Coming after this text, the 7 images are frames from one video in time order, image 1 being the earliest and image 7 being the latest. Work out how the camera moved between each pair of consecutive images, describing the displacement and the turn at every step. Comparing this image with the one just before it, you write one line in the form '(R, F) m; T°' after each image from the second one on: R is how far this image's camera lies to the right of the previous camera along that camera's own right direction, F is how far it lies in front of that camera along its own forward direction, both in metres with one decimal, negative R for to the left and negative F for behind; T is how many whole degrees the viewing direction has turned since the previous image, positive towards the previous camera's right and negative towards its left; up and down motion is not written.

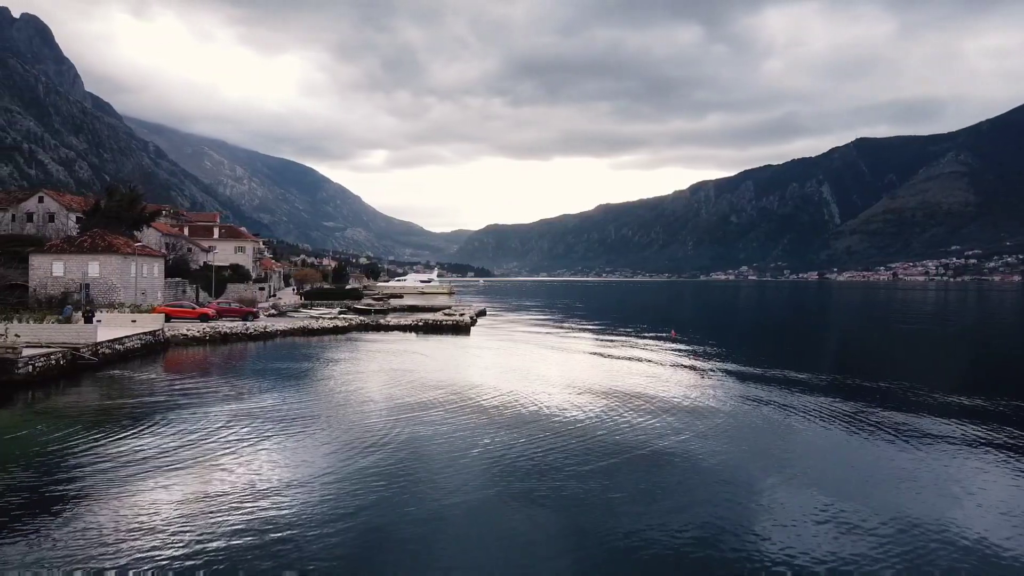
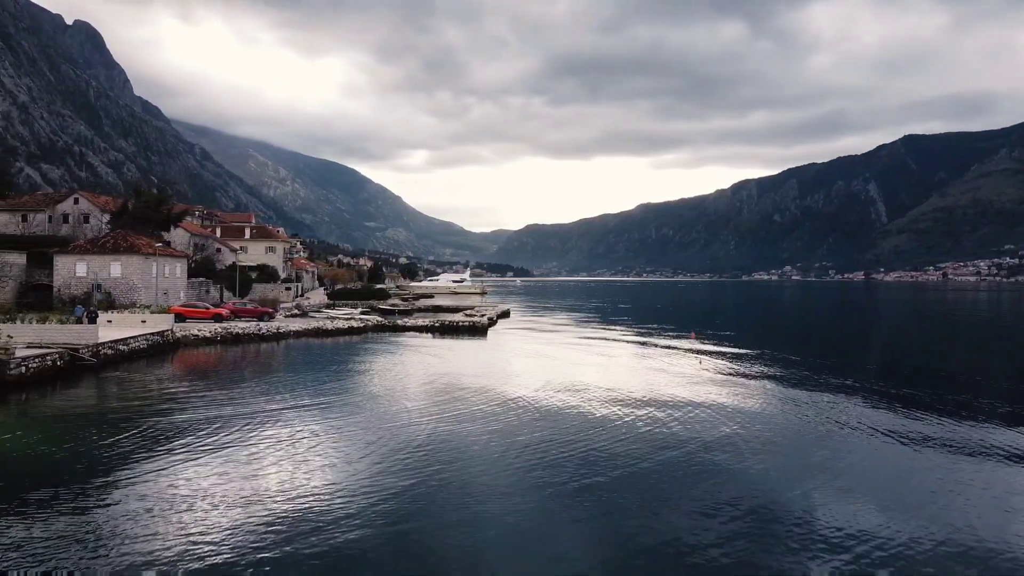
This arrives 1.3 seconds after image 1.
(+0.7, +0.4) m; -3°
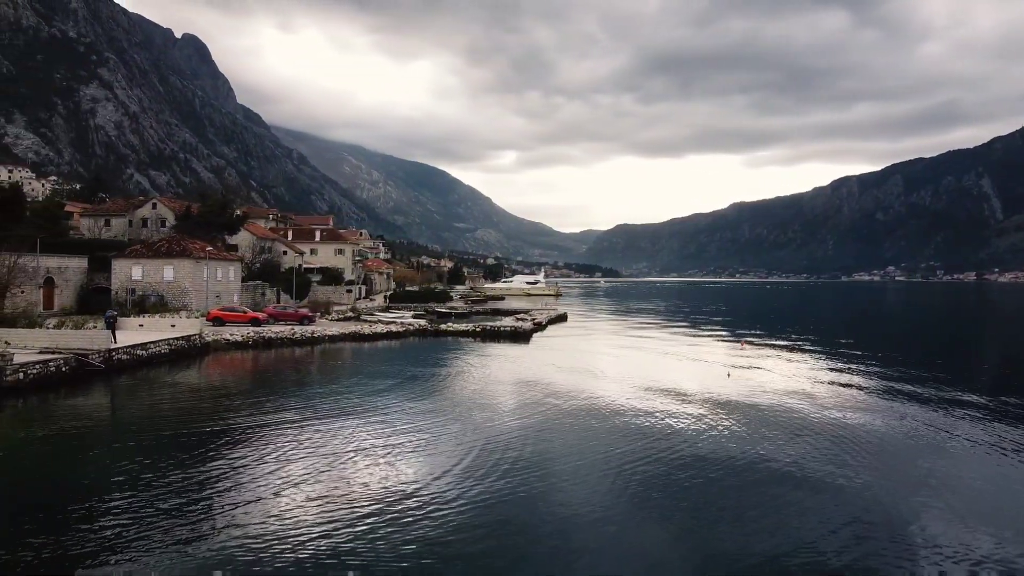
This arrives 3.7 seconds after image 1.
(+1.4, +0.8) m; -7°
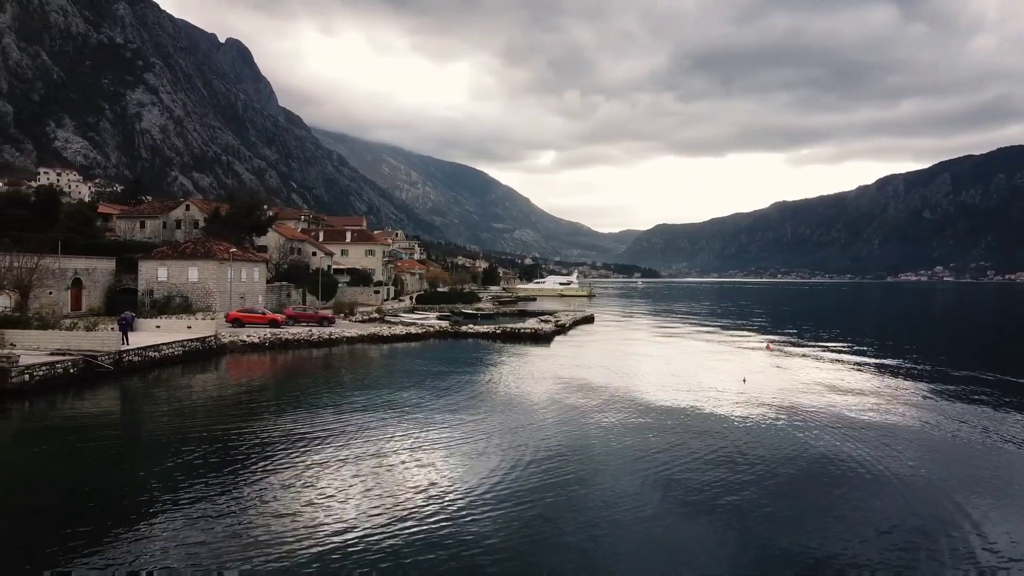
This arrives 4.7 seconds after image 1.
(+0.5, +0.3) m; -3°
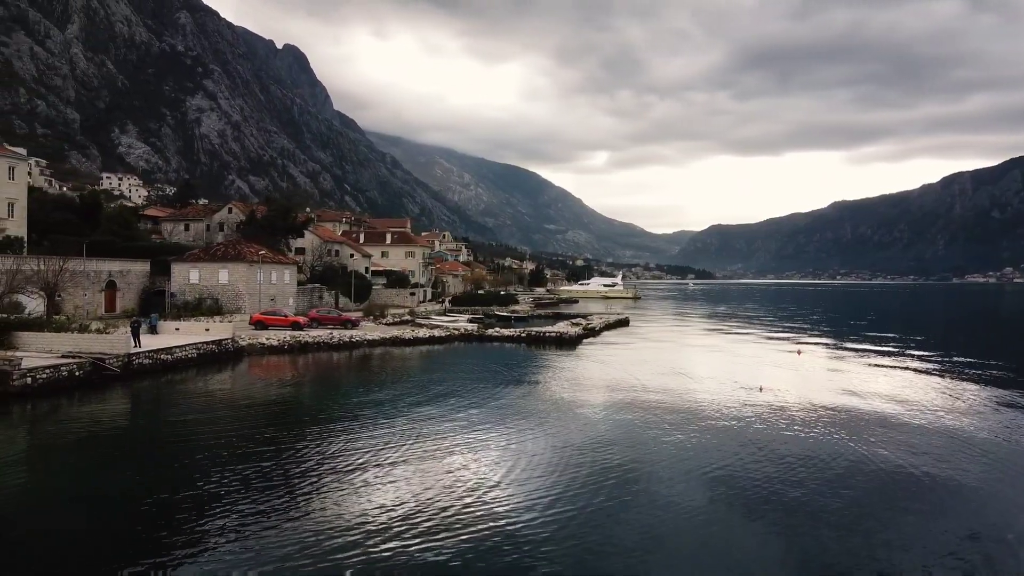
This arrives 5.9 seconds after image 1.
(+0.8, +0.4) m; -4°
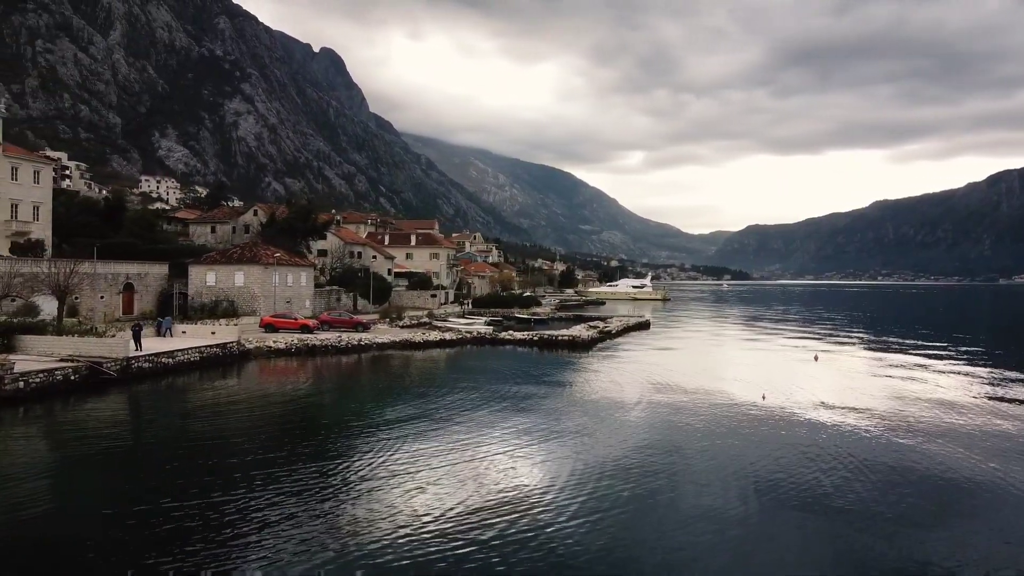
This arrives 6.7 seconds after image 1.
(+0.6, +0.3) m; -3°
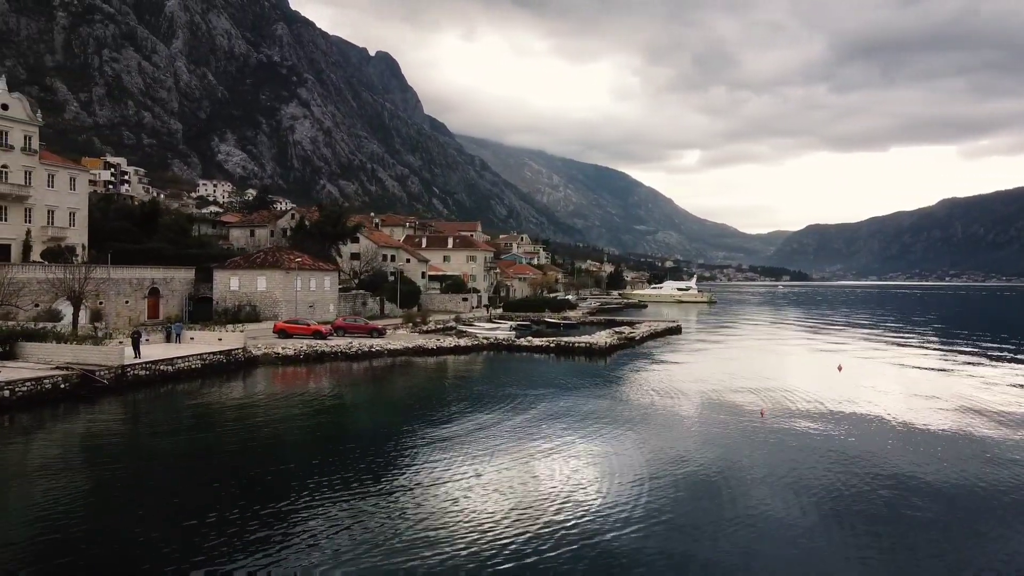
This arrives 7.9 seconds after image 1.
(+1.0, +0.5) m; -4°
